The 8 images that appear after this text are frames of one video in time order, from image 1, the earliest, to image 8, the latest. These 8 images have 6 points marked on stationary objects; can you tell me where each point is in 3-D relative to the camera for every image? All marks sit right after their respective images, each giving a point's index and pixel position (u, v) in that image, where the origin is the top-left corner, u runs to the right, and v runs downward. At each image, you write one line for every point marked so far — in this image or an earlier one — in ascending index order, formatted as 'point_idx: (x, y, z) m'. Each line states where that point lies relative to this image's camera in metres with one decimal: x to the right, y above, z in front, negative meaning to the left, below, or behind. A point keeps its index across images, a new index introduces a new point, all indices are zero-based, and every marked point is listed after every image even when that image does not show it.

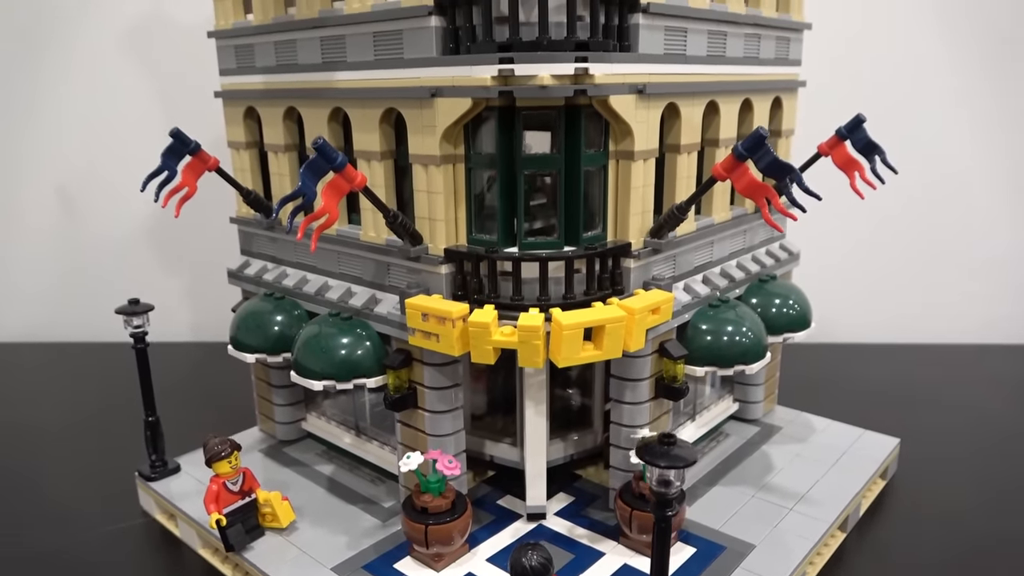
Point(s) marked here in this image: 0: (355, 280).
0: (-0.9, +0.1, +4.0) m
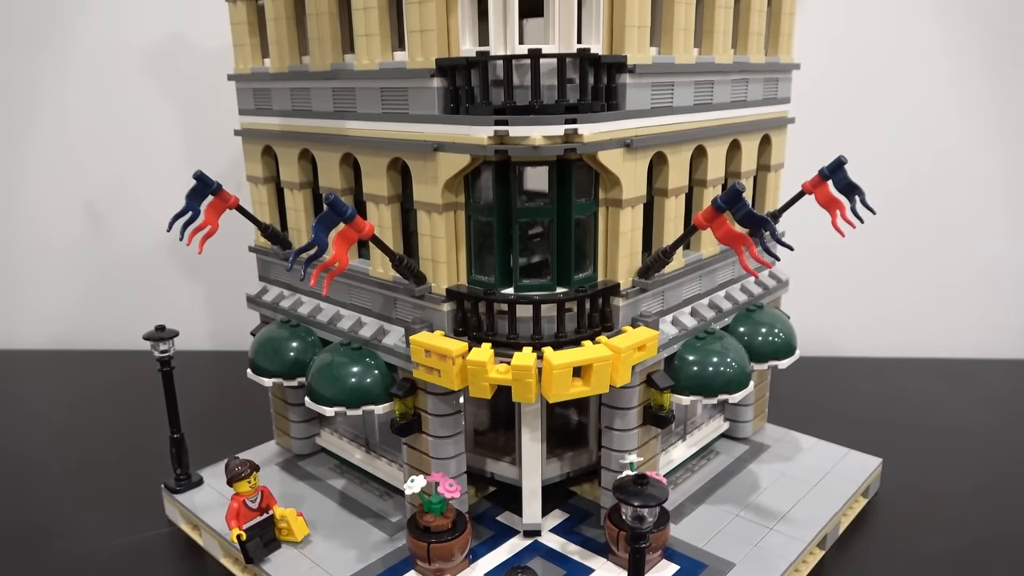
0: (-0.9, -0.1, +4.3) m
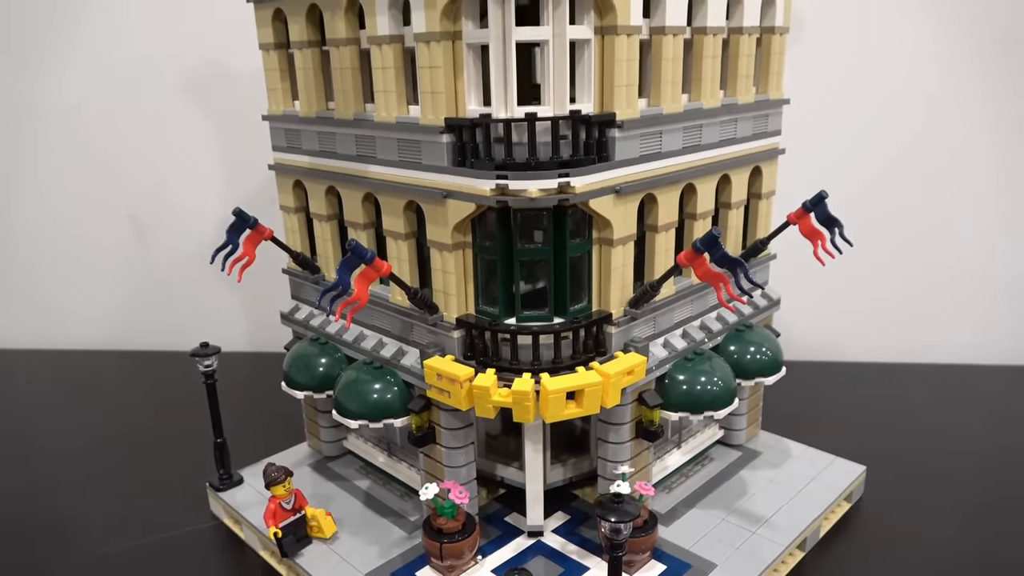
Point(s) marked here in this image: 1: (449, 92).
0: (-0.9, -0.3, +4.8) m
1: (-0.4, +1.1, +3.9) m
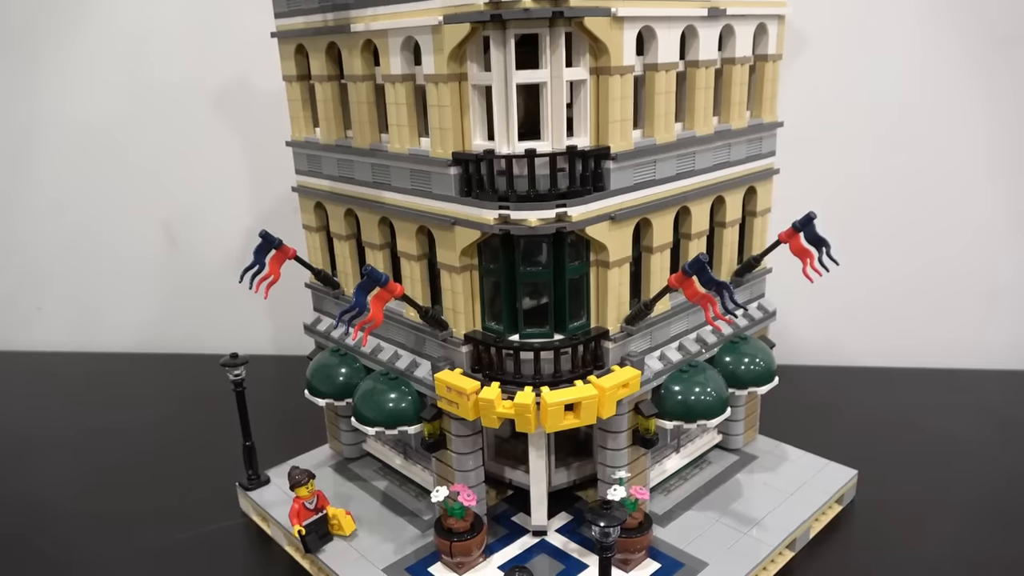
0: (-0.8, -0.4, +5.2) m
1: (-0.3, +1.0, +4.2) m
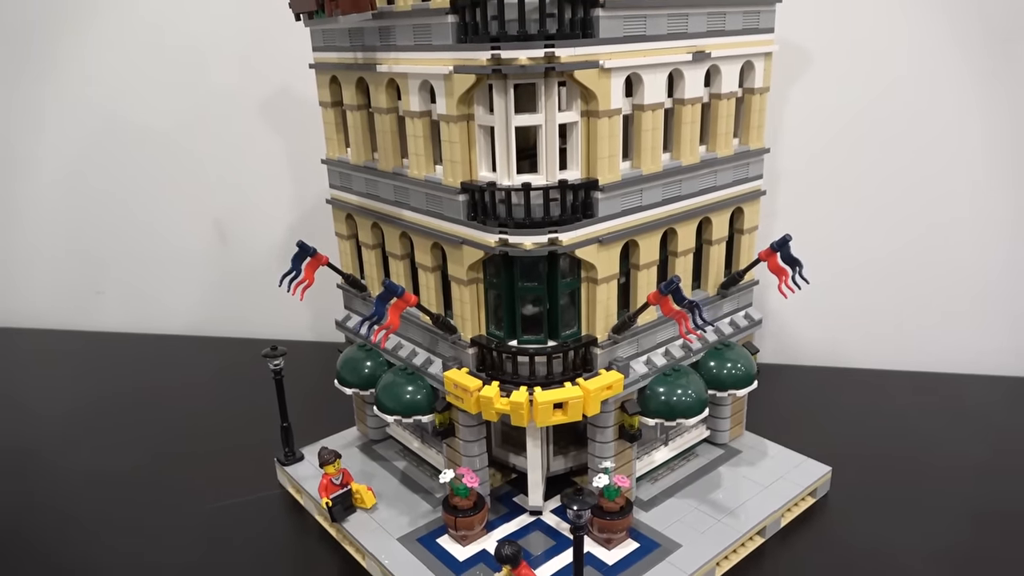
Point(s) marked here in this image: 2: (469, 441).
0: (-0.8, -0.5, +5.9) m
1: (-0.3, +0.9, +4.9) m
2: (-0.3, -1.2, +5.6) m
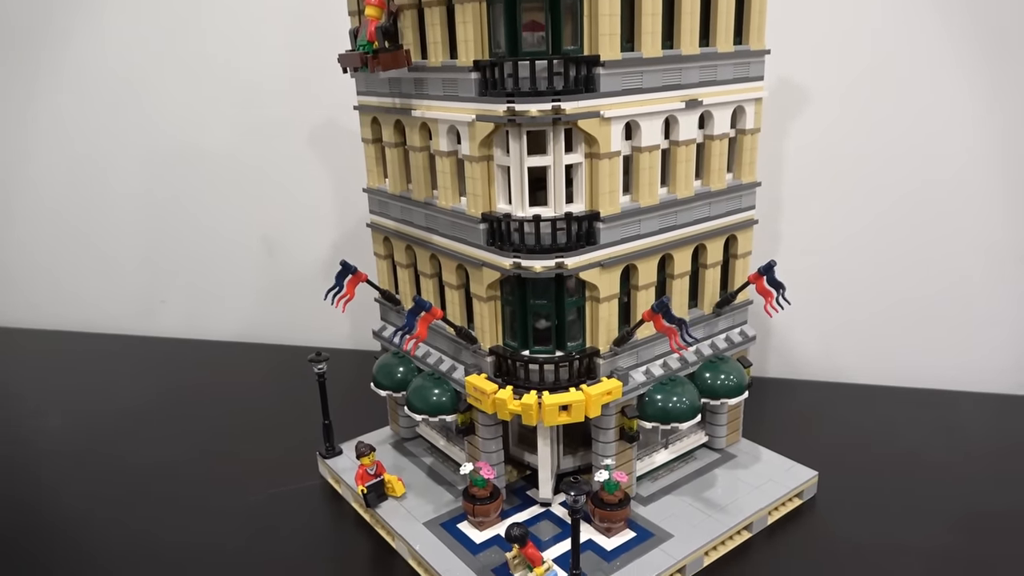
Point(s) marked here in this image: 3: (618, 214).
0: (-0.7, -0.6, +6.7) m
1: (-0.2, +0.8, +5.7) m
2: (-0.2, -1.4, +6.3) m
3: (+0.8, +0.6, +5.6) m
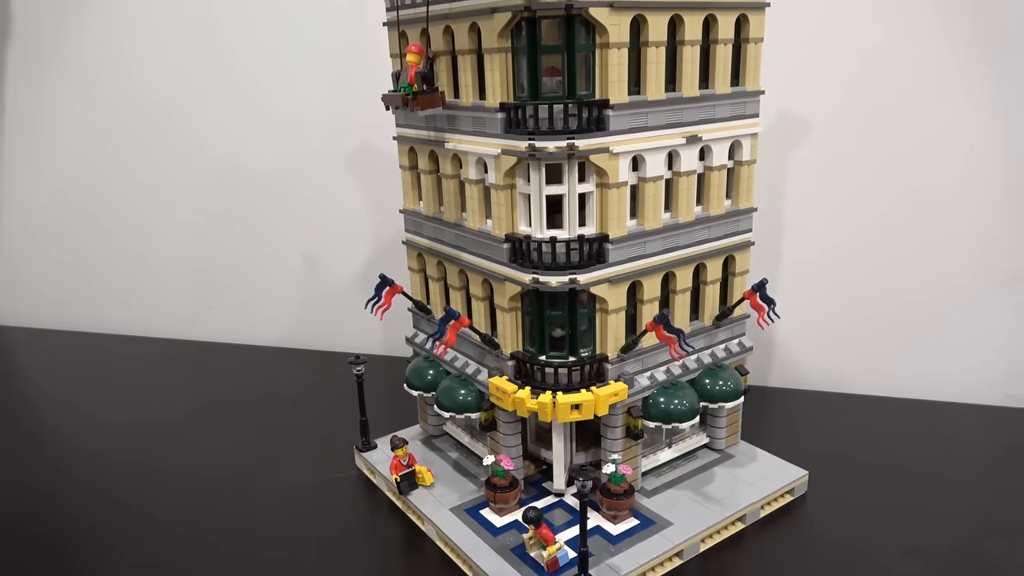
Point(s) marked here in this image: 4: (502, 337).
0: (-0.5, -0.7, +7.5) m
1: (0.0, +0.6, +6.5) m
2: (0.0, -1.5, +7.1) m
3: (+1.0, +0.5, +6.4) m
4: (-0.1, -0.5, +6.9) m
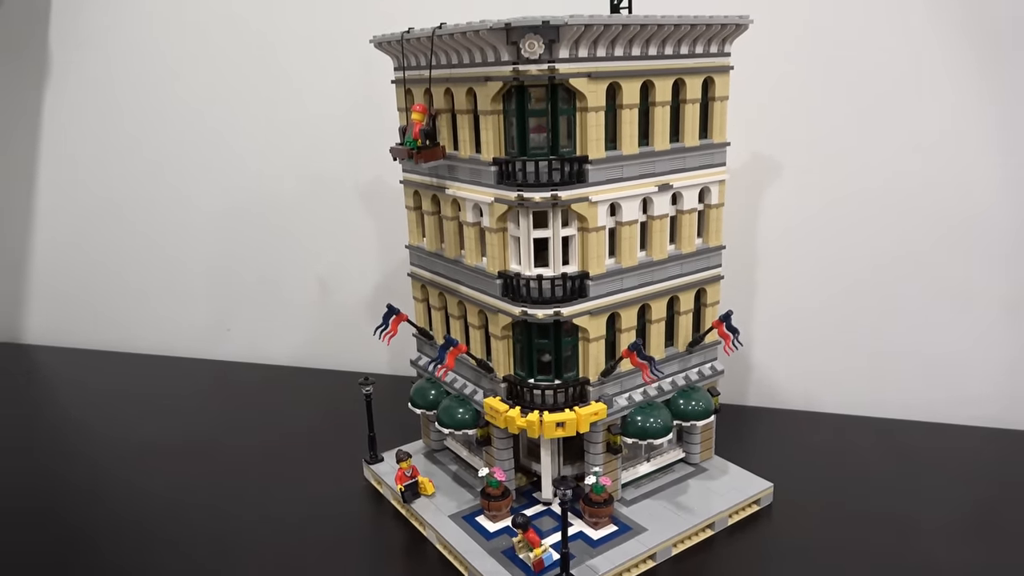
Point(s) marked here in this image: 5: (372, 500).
0: (-0.5, -1.1, +8.3) m
1: (-0.1, +0.3, +7.3) m
2: (-0.1, -1.8, +7.9) m
3: (+0.9, +0.2, +7.2) m
4: (-0.2, -0.8, +7.7) m
5: (-1.7, -2.6, +8.7) m
